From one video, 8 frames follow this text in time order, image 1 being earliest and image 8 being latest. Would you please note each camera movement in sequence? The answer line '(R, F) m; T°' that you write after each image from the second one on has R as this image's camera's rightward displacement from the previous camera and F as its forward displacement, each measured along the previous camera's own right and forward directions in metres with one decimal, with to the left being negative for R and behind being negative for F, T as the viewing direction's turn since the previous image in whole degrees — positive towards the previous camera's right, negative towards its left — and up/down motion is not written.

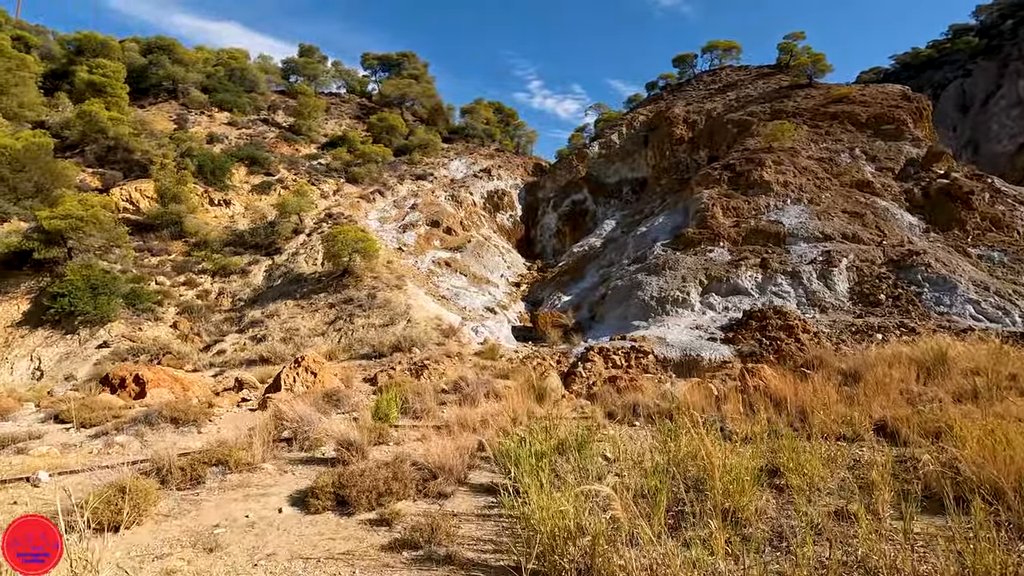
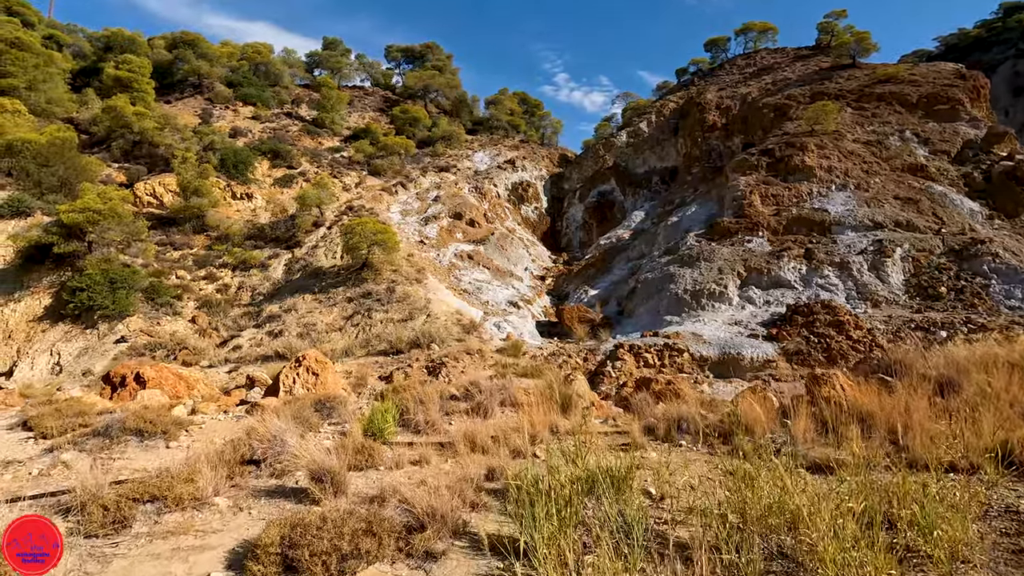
(+0.1, +0.7) m; -3°
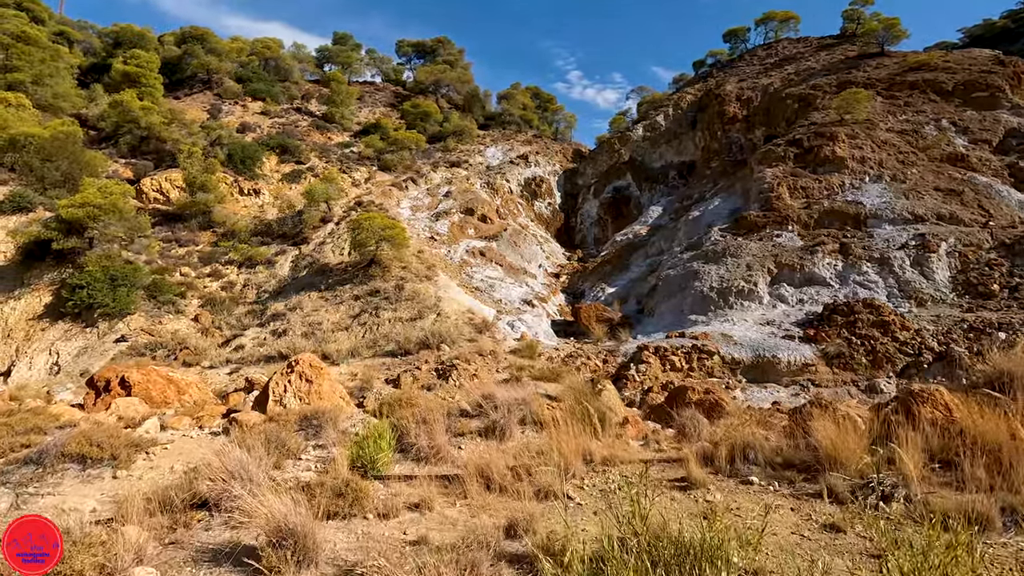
(-0.1, +0.7) m; -1°
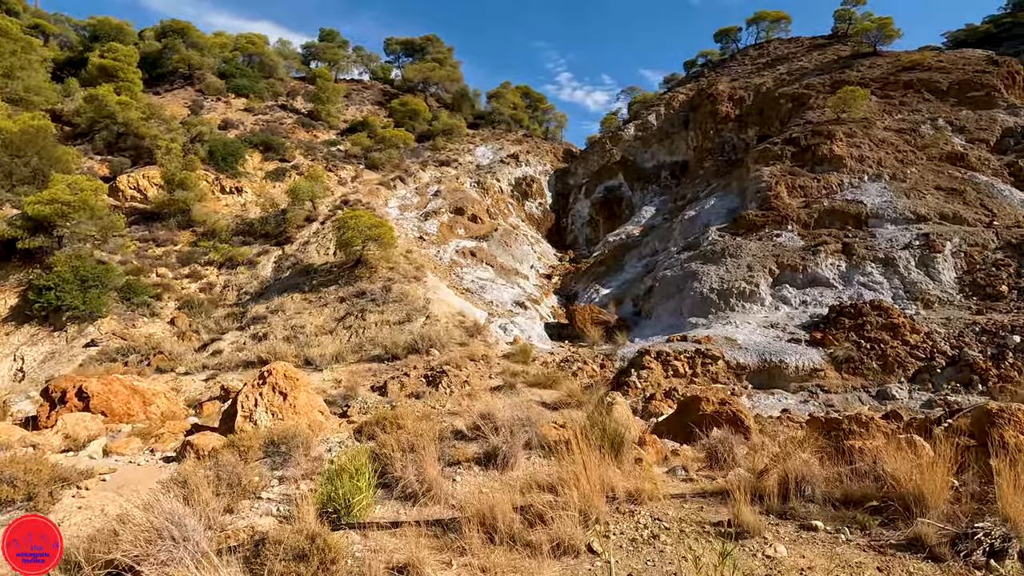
(-0.1, +0.5) m; +1°
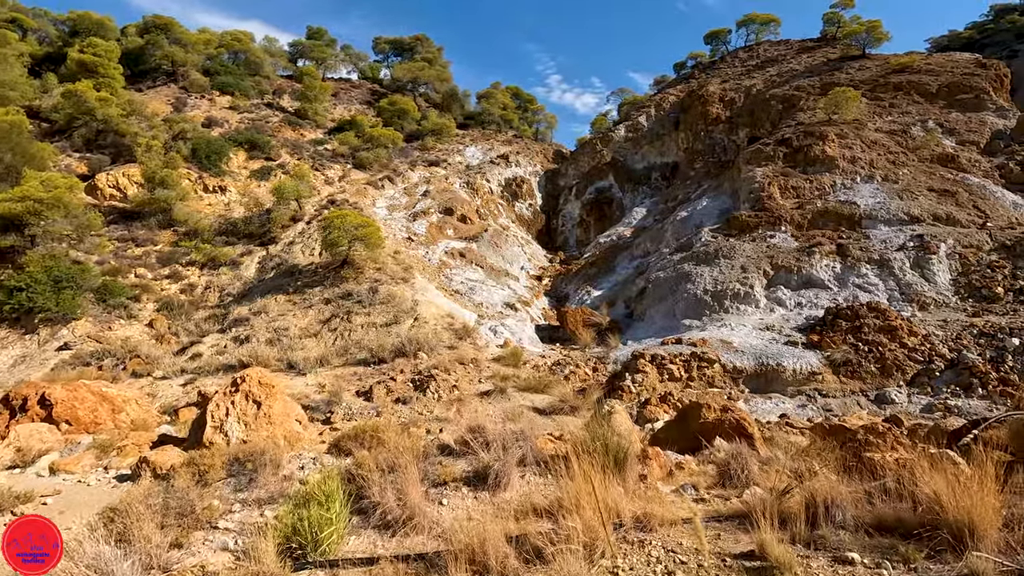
(0.0, +0.3) m; +1°
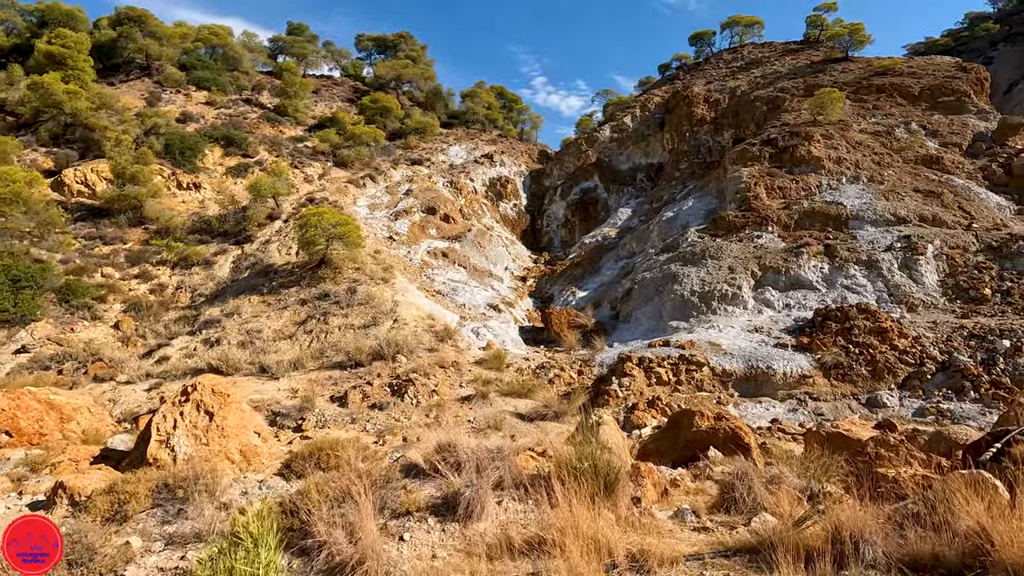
(0.0, +0.4) m; +2°
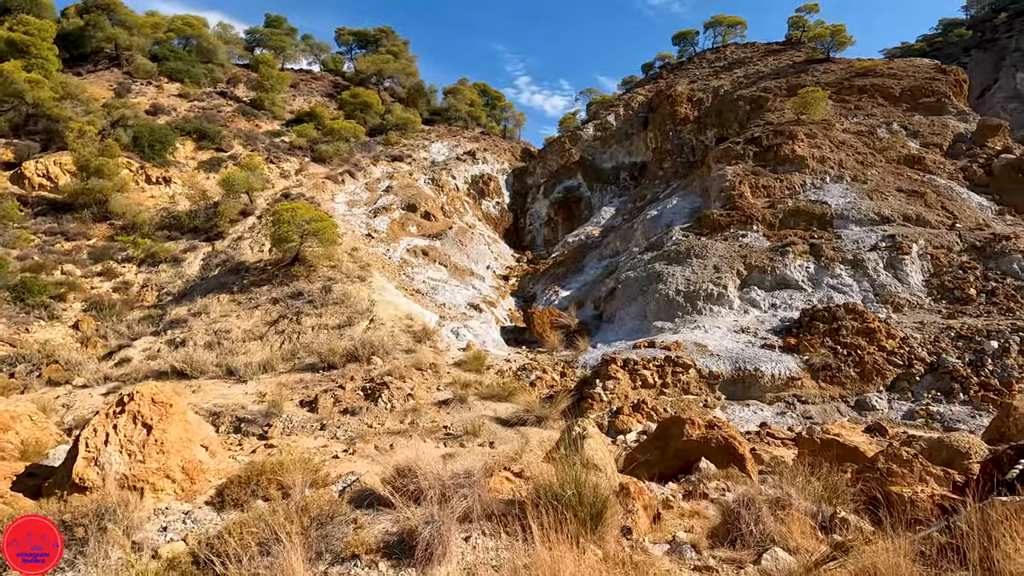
(0.0, +0.4) m; +2°
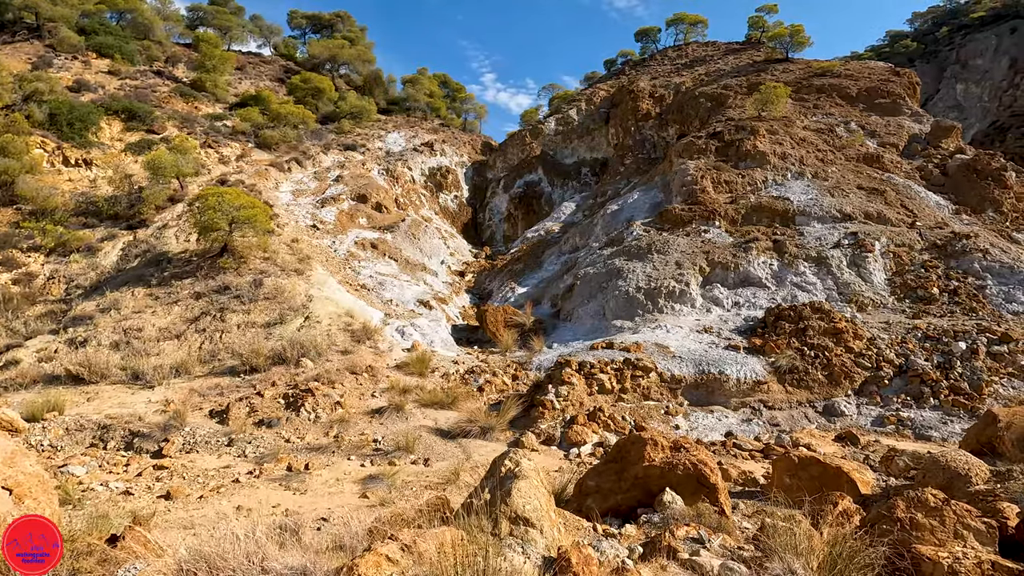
(+0.2, +0.8) m; +4°
